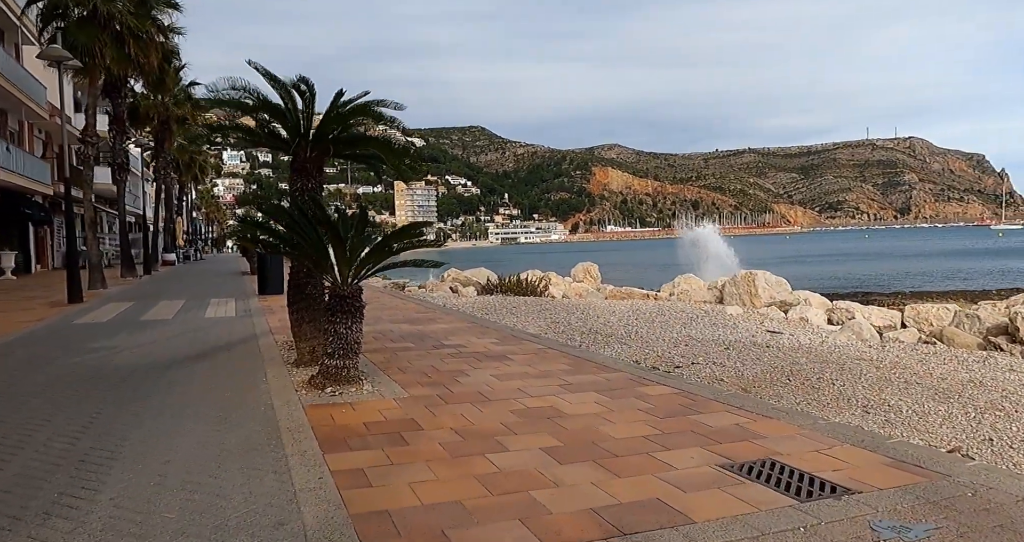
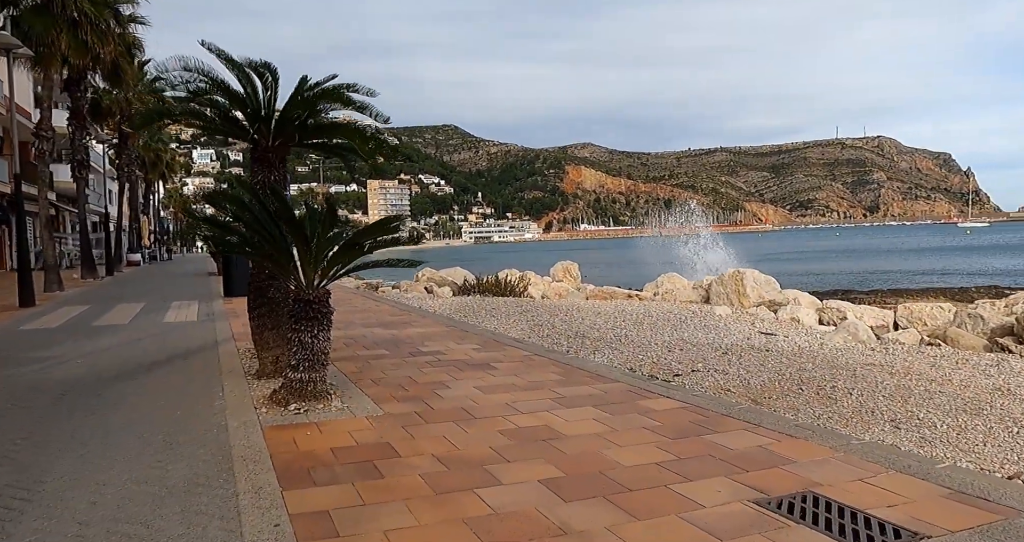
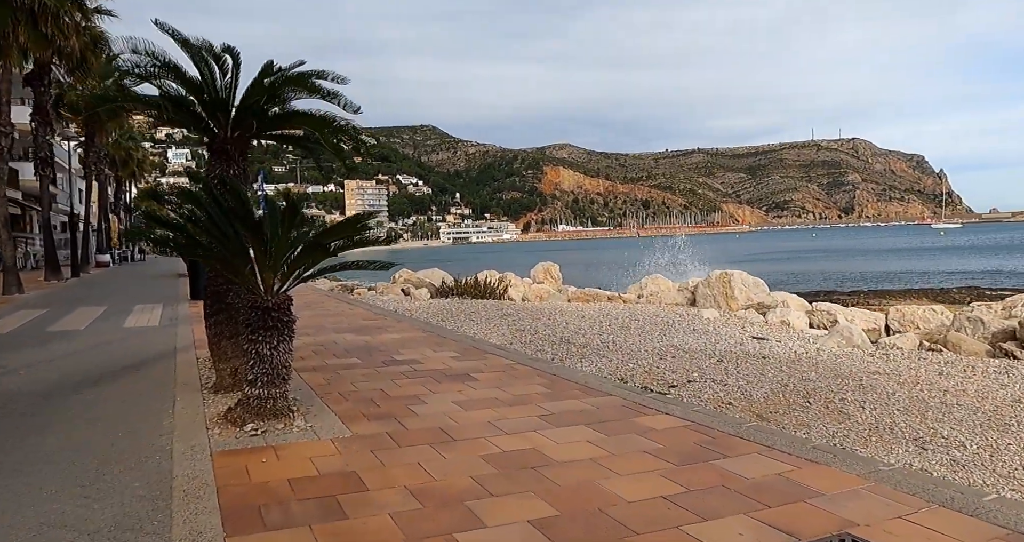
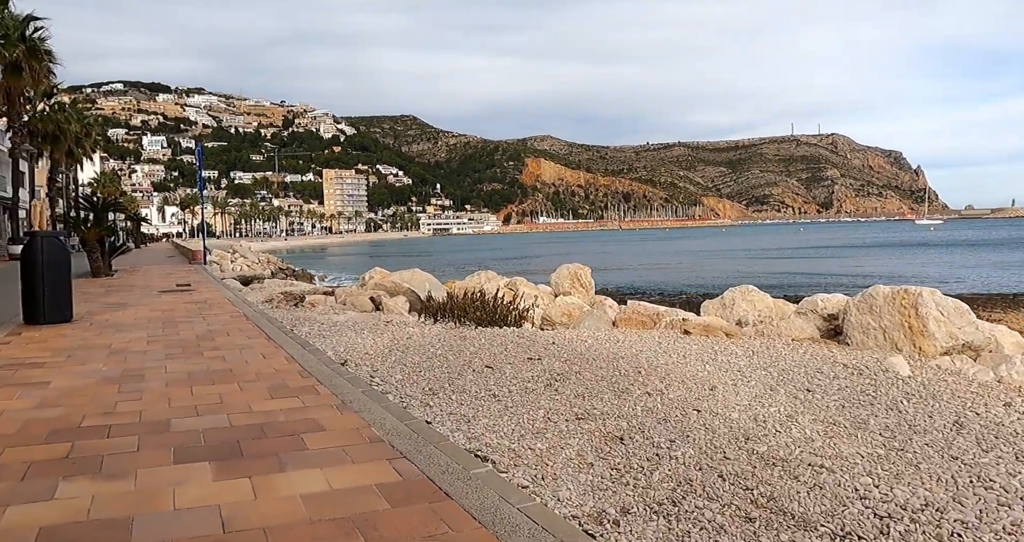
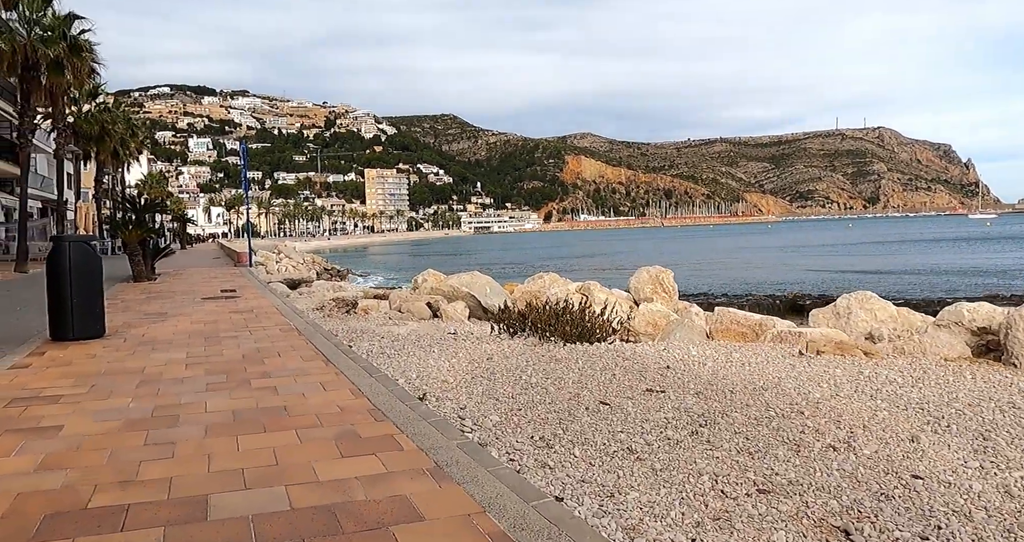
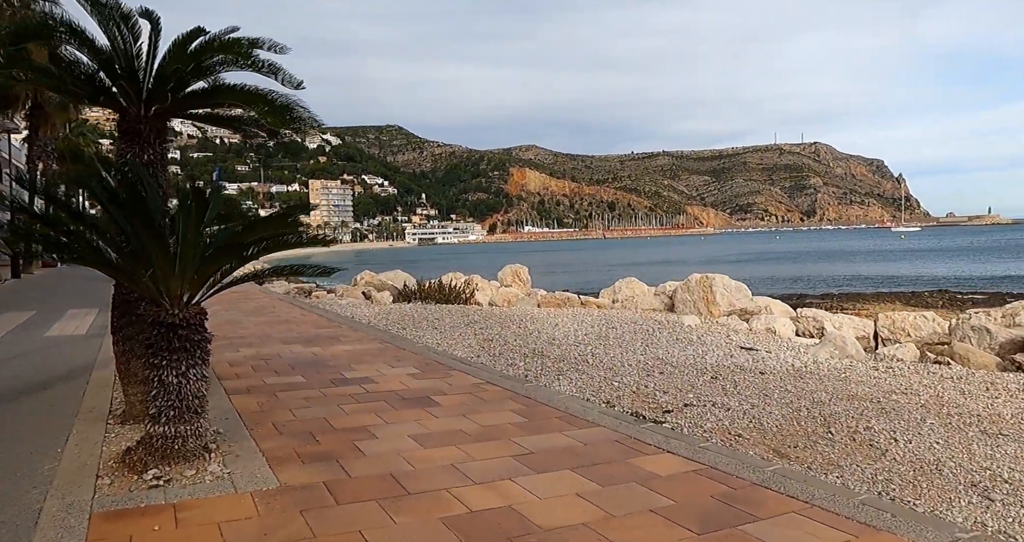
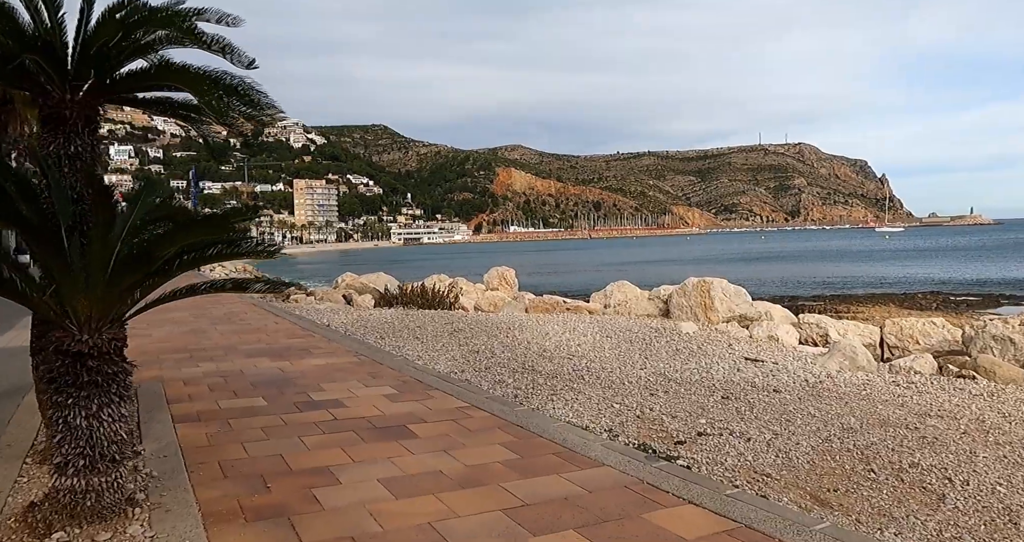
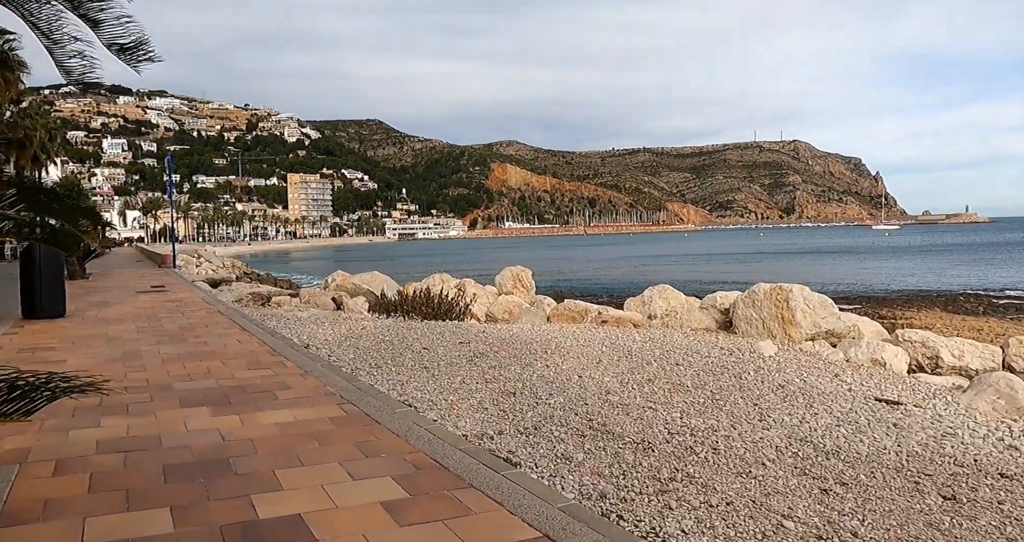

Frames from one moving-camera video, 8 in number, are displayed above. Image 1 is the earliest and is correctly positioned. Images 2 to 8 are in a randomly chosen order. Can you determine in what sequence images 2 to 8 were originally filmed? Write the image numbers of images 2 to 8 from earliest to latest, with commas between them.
2, 3, 6, 7, 8, 4, 5
